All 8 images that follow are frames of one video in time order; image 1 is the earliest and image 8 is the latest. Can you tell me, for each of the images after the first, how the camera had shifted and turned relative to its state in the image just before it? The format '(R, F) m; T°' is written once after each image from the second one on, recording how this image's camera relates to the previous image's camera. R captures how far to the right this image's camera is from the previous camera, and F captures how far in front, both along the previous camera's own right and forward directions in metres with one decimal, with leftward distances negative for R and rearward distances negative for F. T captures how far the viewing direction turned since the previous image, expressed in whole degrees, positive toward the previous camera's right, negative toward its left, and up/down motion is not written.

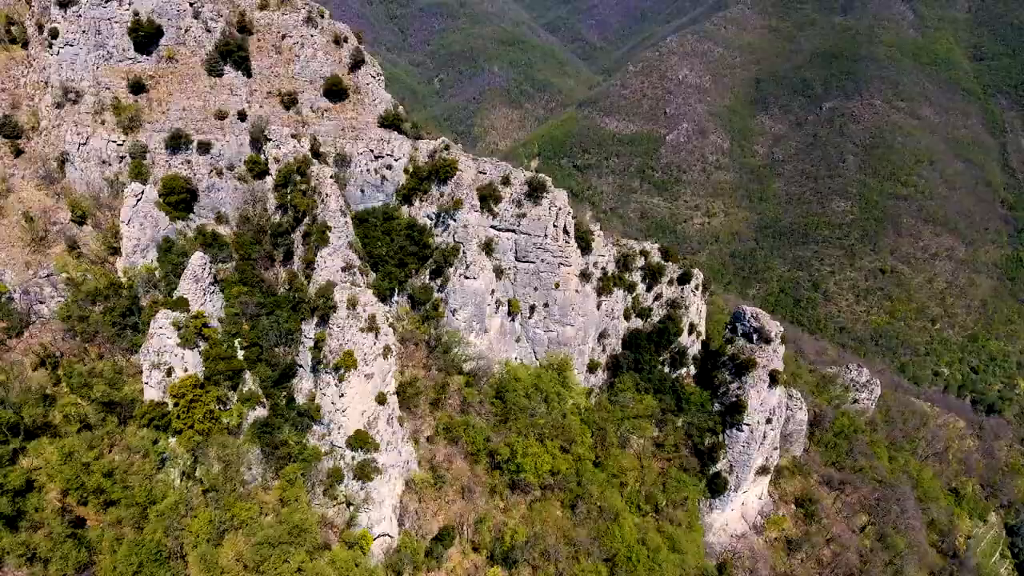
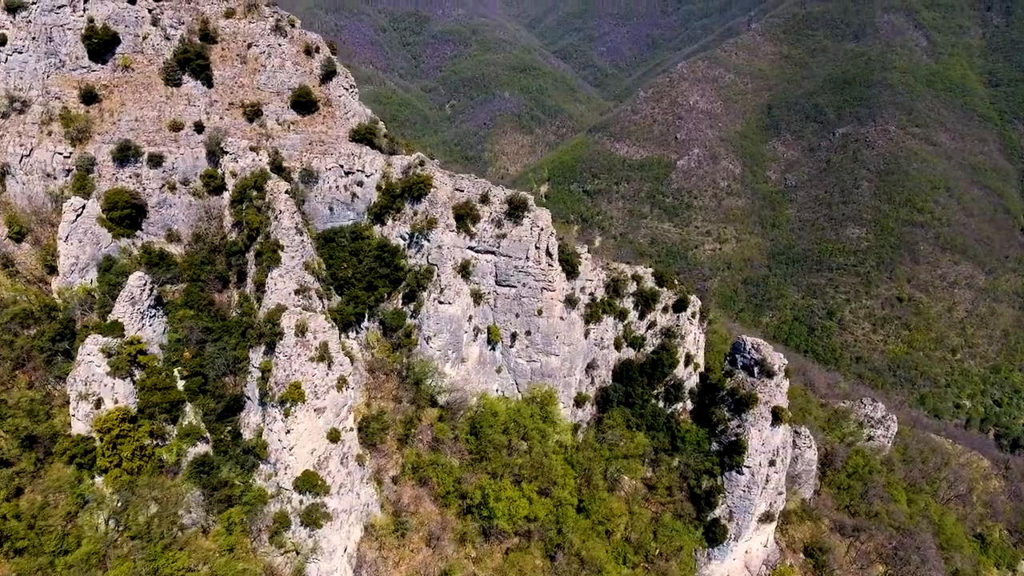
(+2.0, +3.0) m; -1°
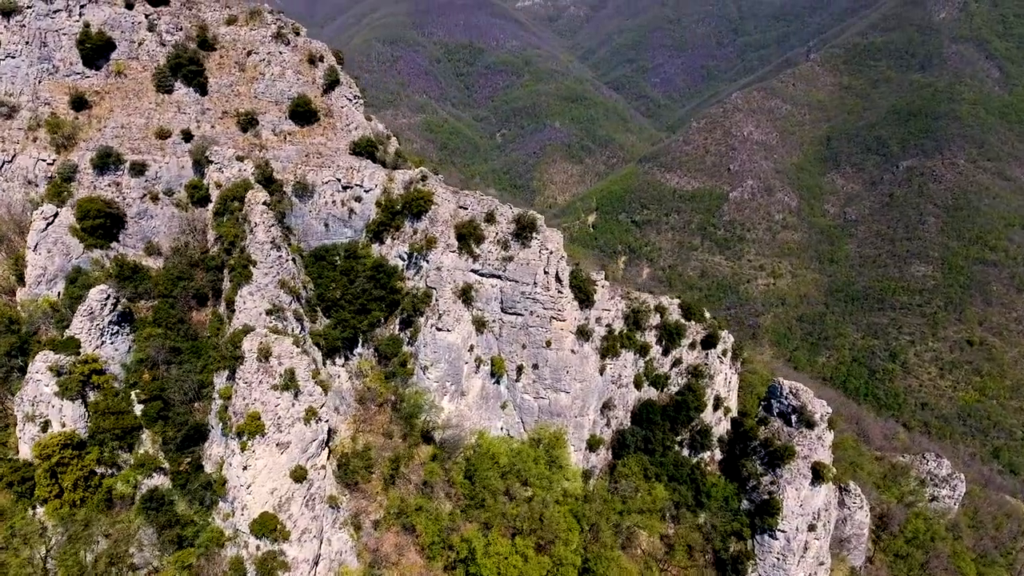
(+2.3, +3.5) m; -4°
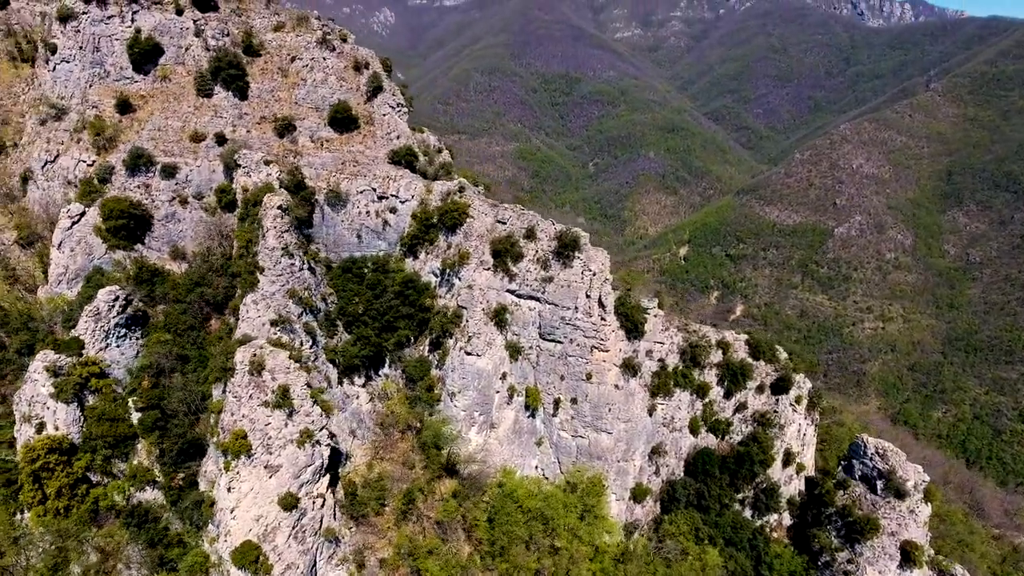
(+2.5, +3.3) m; -8°
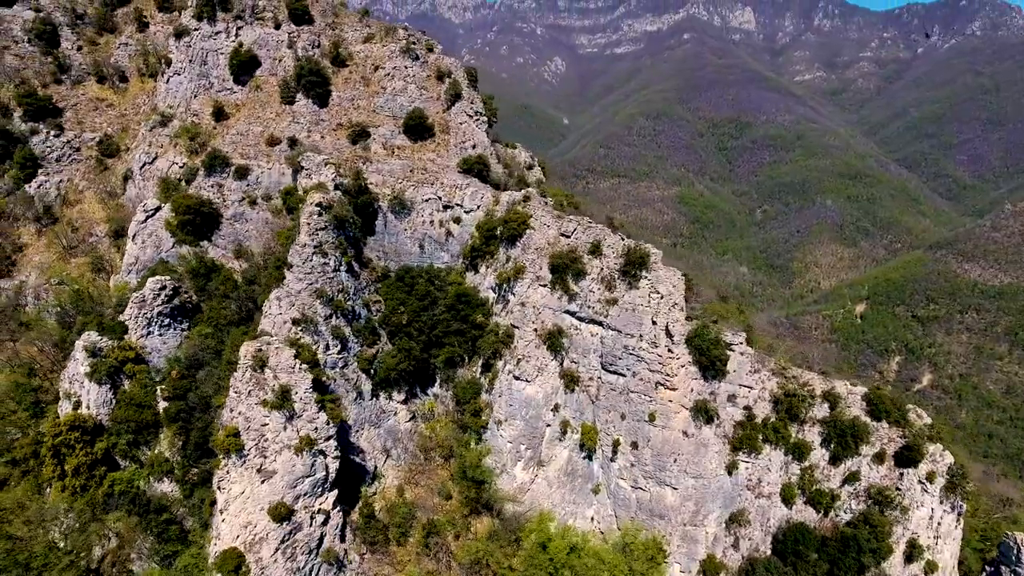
(+4.3, +3.7) m; -14°
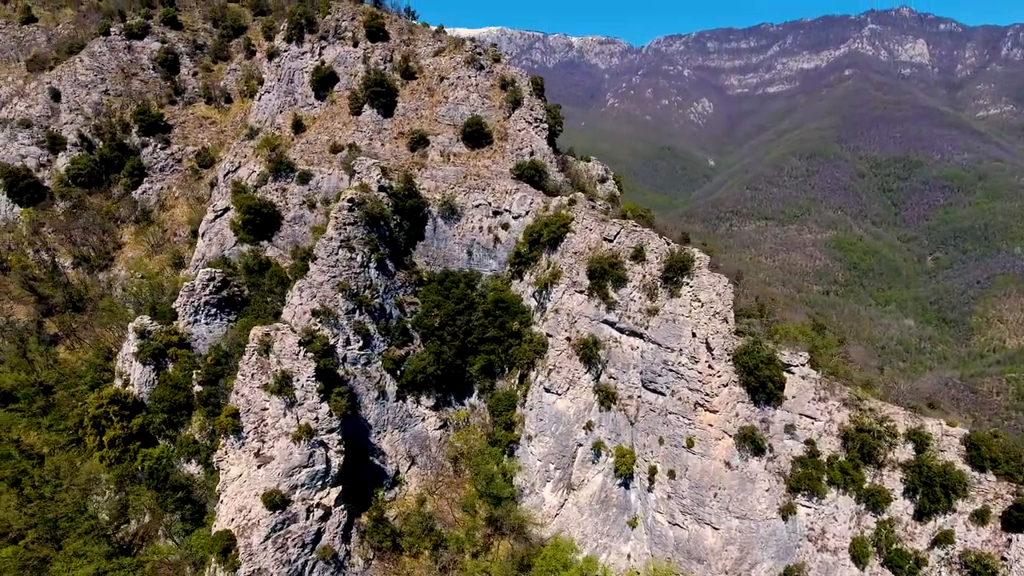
(+4.3, +2.0) m; -12°
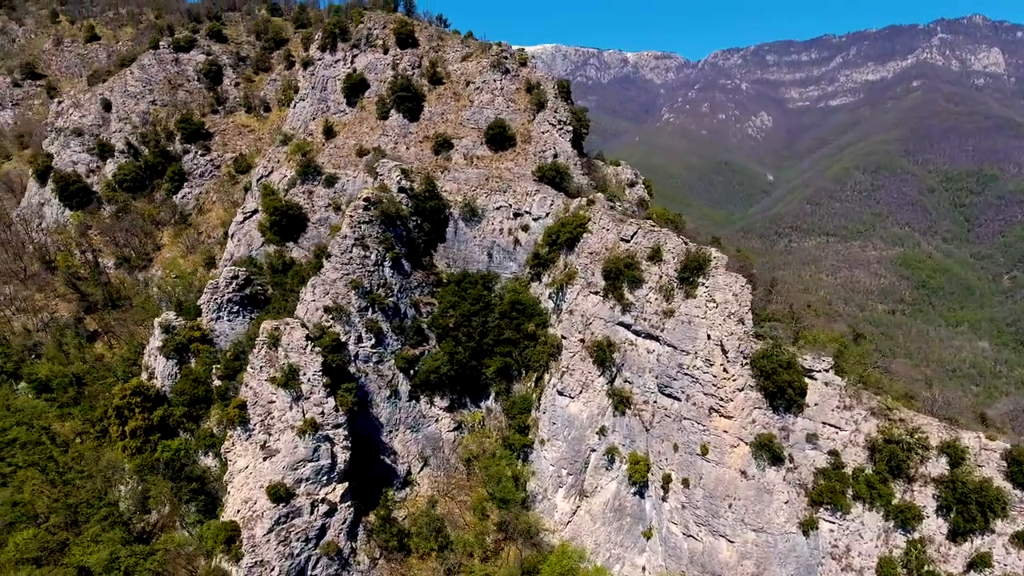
(+1.6, +0.4) m; -5°
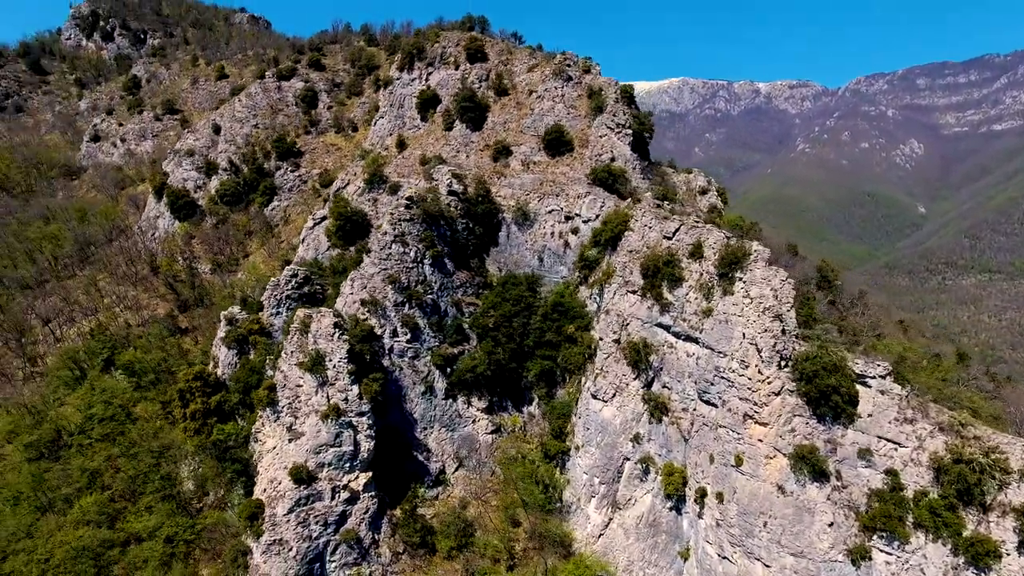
(+3.4, +0.8) m; -11°
